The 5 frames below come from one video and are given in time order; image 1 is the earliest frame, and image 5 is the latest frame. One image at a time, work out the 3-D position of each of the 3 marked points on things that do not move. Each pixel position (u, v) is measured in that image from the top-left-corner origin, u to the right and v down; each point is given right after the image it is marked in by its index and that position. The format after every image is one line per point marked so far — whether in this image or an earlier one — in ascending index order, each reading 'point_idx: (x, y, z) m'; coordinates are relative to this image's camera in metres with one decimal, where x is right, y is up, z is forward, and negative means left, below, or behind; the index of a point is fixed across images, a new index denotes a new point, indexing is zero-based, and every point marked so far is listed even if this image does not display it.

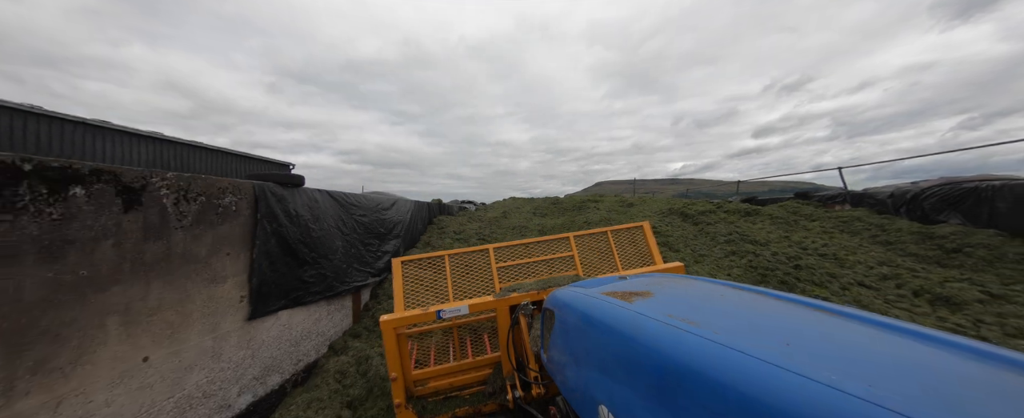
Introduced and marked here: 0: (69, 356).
0: (-1.9, -0.6, +1.4) m
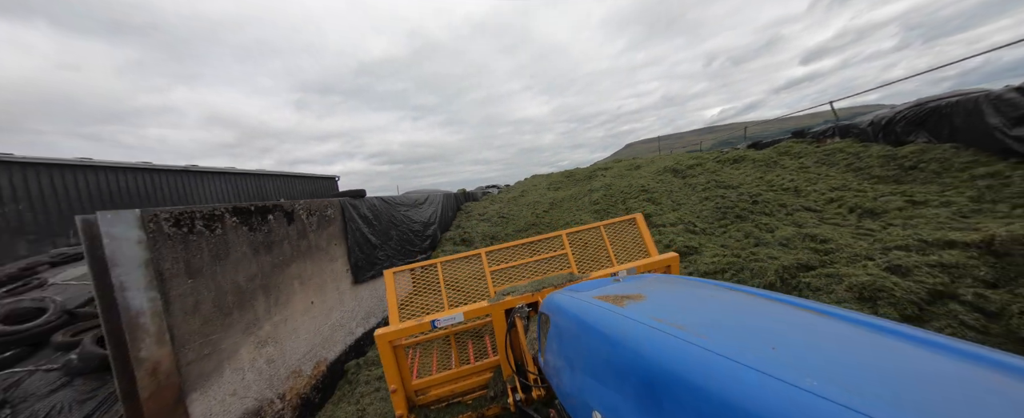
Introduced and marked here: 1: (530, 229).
0: (-2.0, -0.7, +2.7) m
1: (+0.3, -0.4, +5.5) m
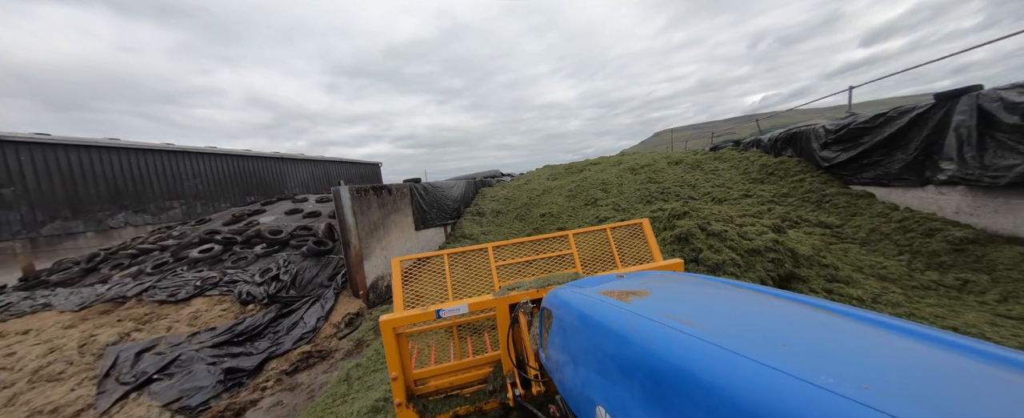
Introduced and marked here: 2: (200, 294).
0: (-2.2, -0.4, +5.5) m
1: (+0.3, 0.0, +8.1) m
2: (-4.4, -1.2, +4.3) m
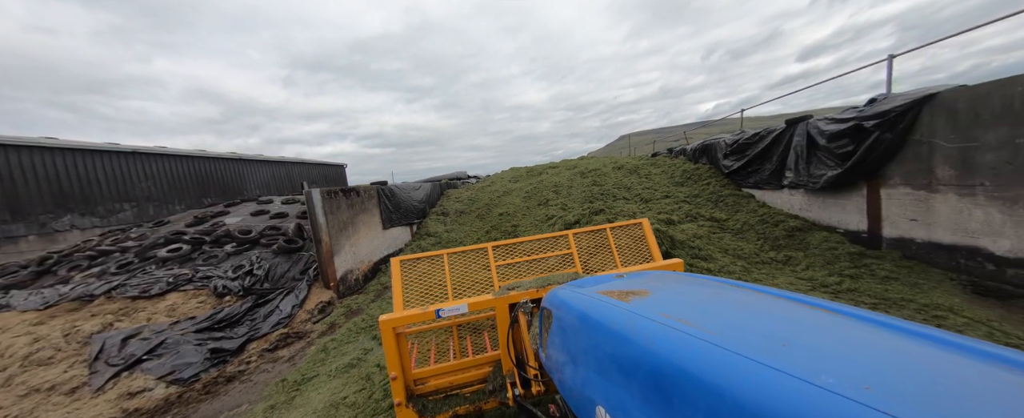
0: (-3.1, -0.4, +6.0) m
1: (-0.9, 0.0, +8.8) m
2: (-5.2, -1.2, +4.6) m
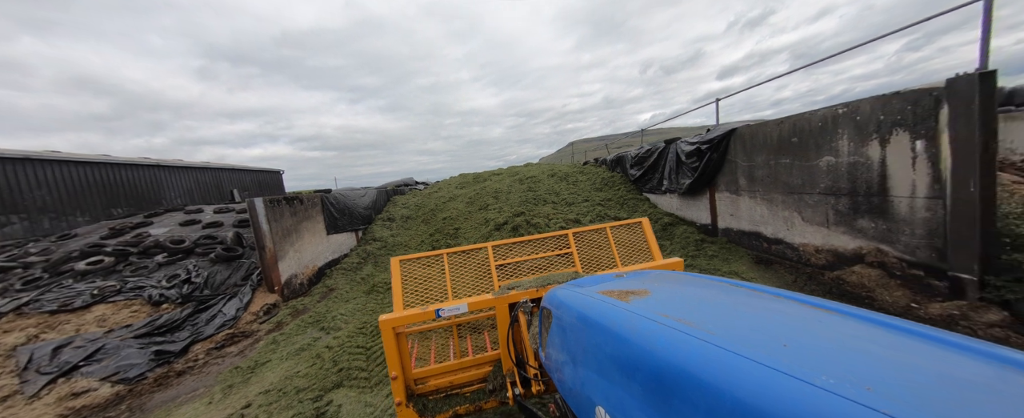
0: (-4.4, -0.5, +6.3) m
1: (-2.6, -0.2, +9.4) m
2: (-6.2, -1.4, +4.5) m
